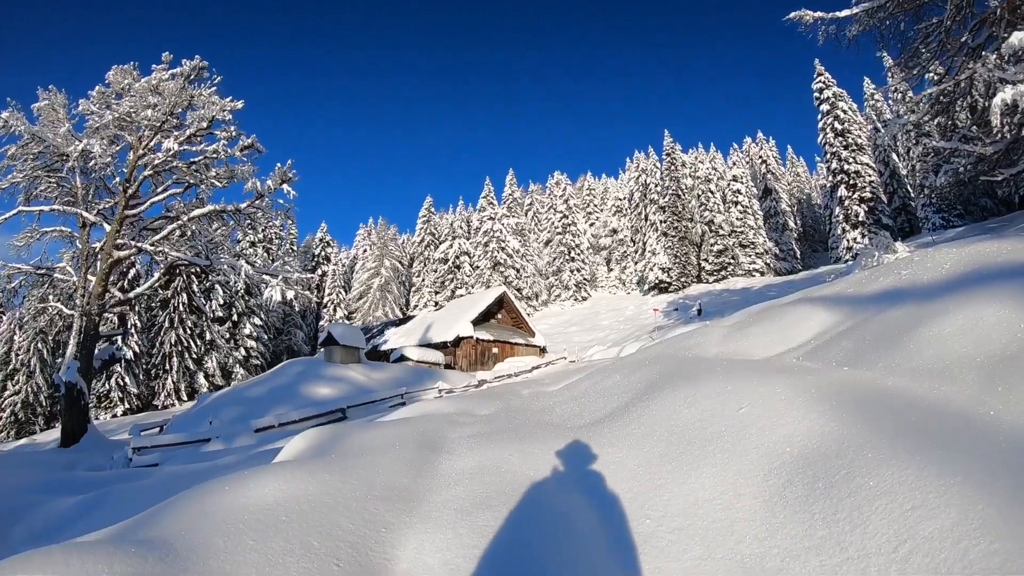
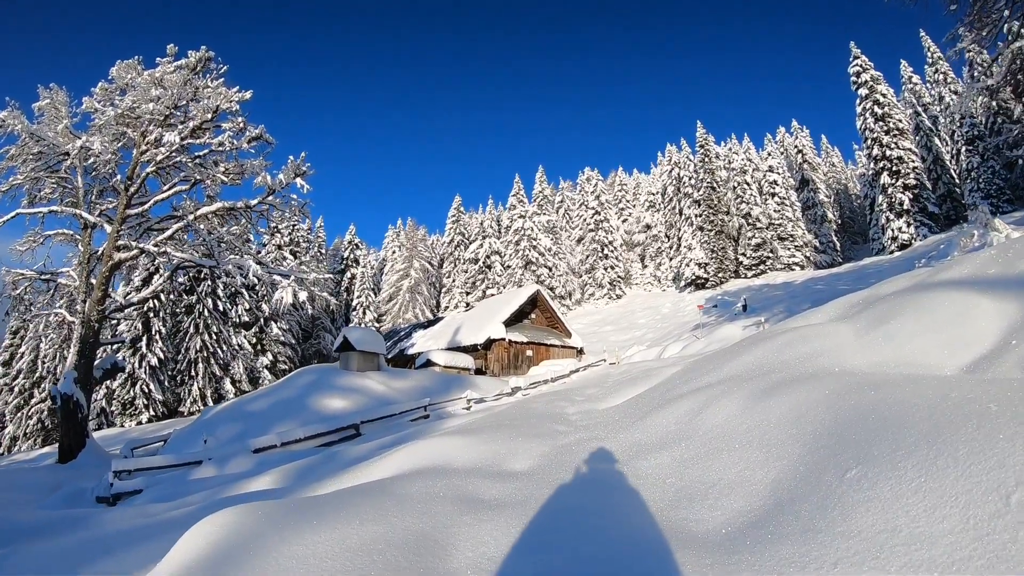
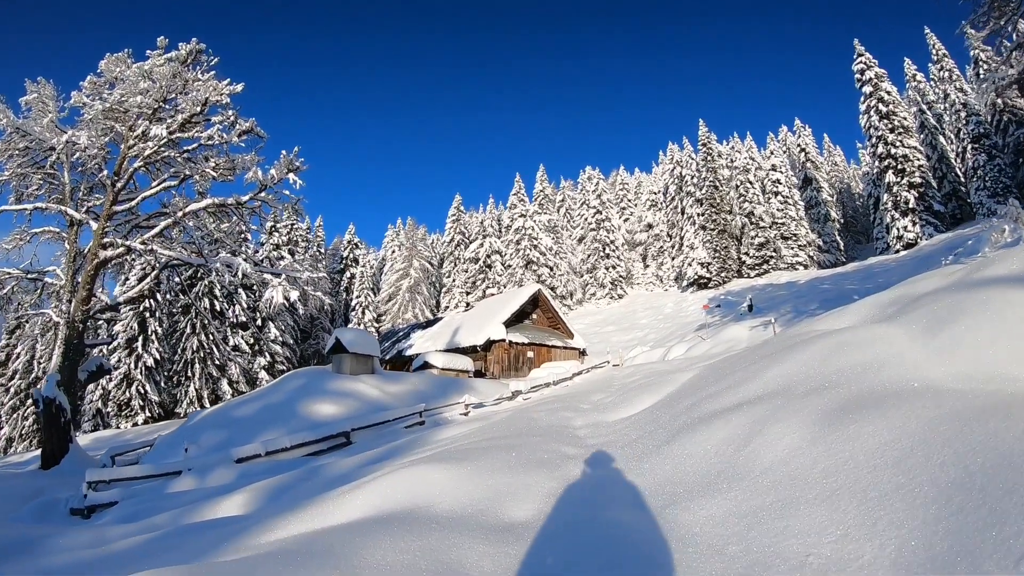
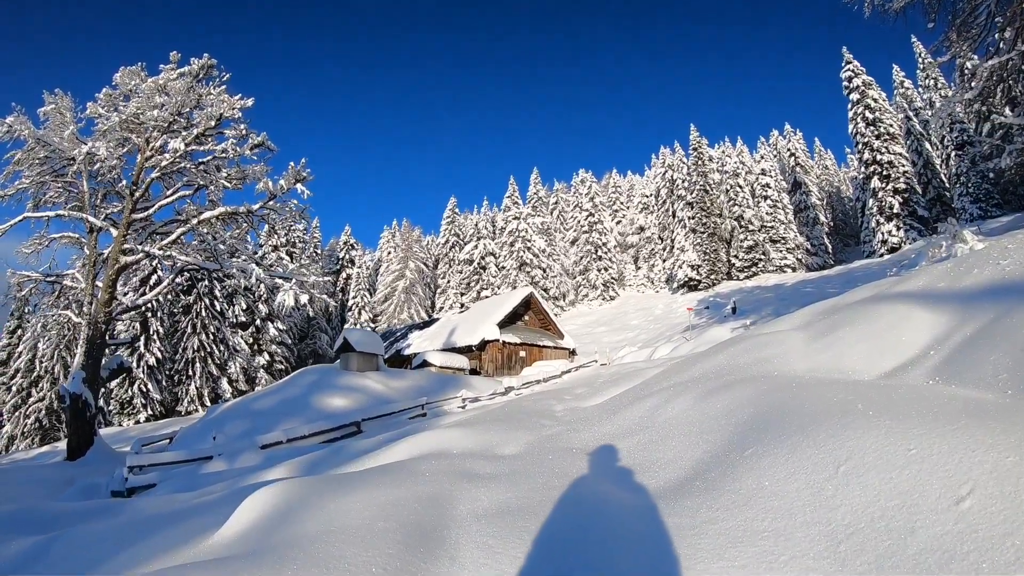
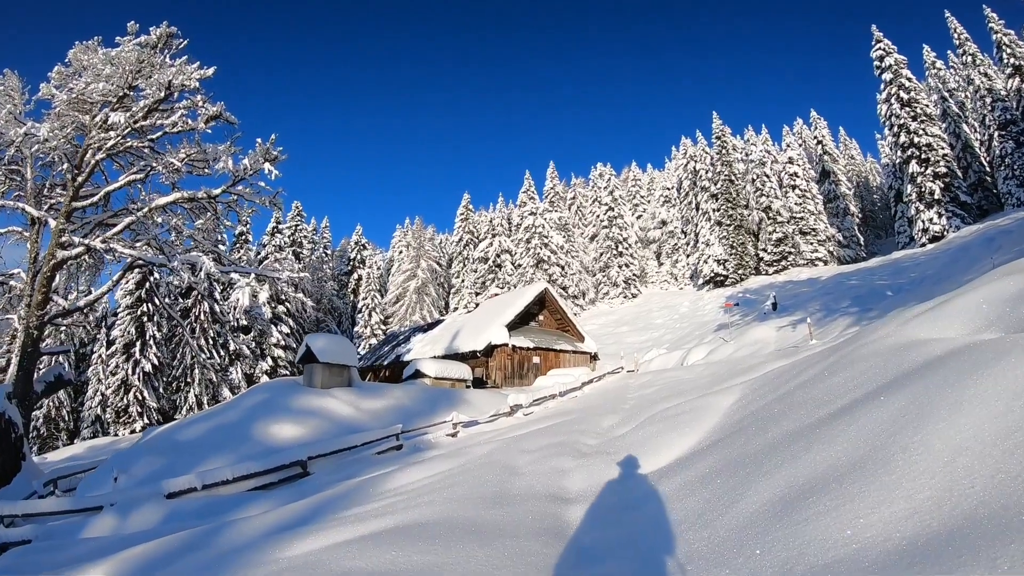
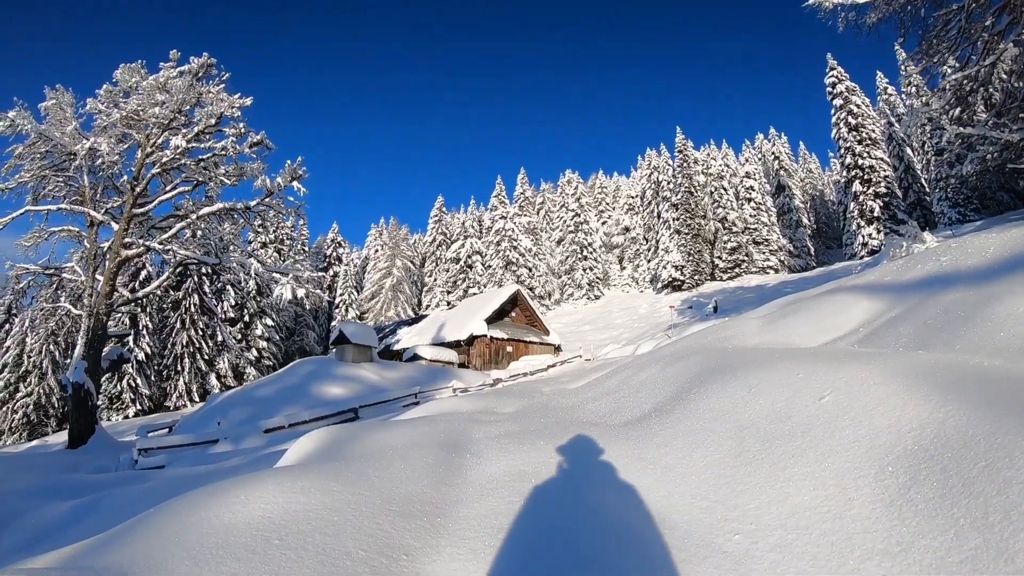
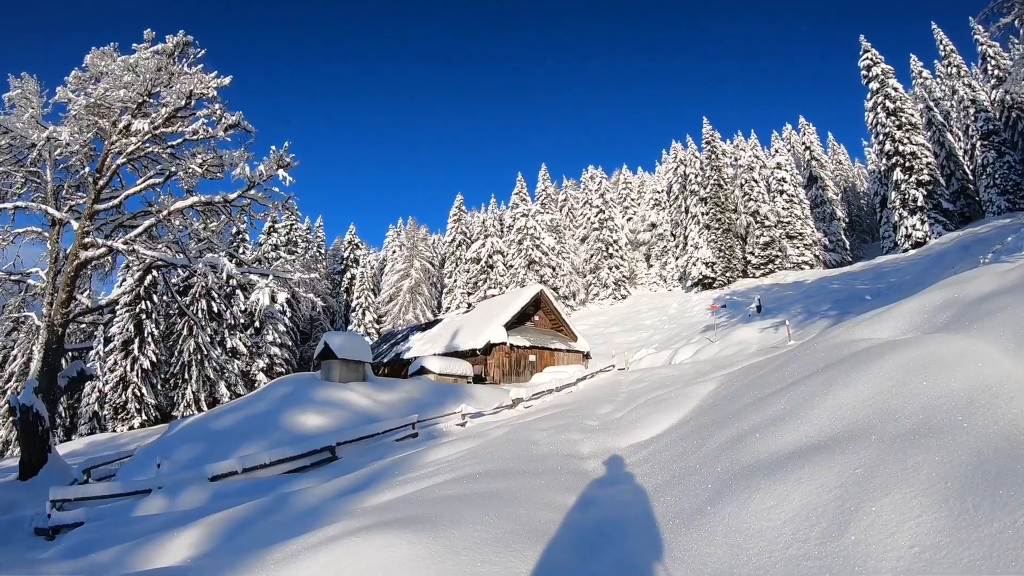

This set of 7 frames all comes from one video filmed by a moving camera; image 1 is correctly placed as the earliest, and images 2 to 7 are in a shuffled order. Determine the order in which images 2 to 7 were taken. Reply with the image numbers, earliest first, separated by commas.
6, 4, 2, 3, 7, 5
